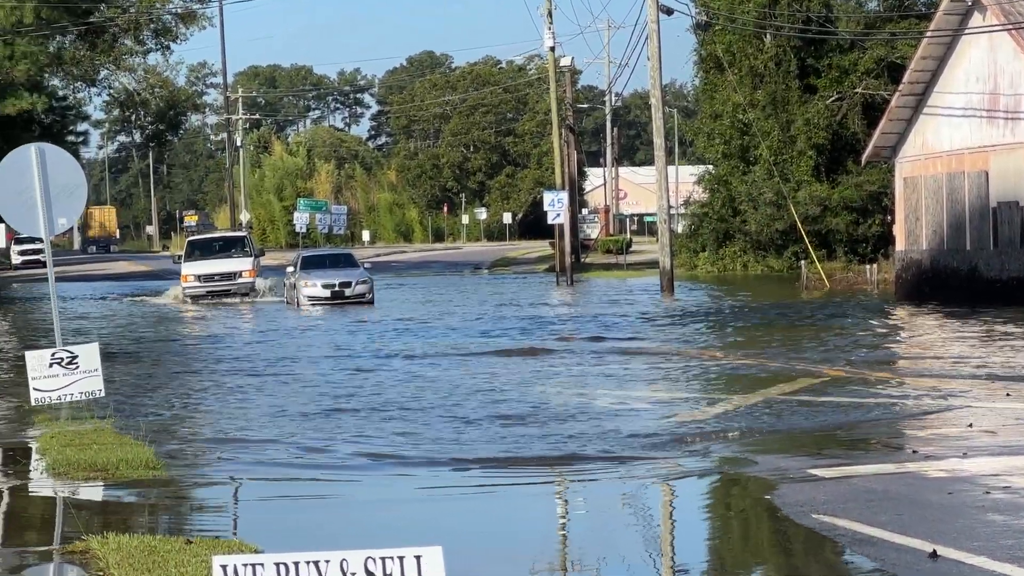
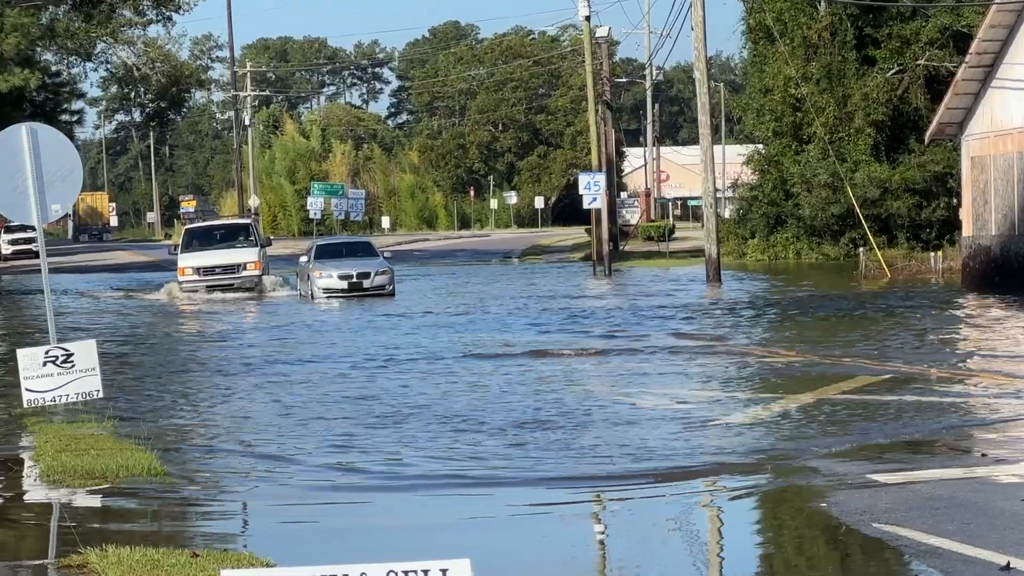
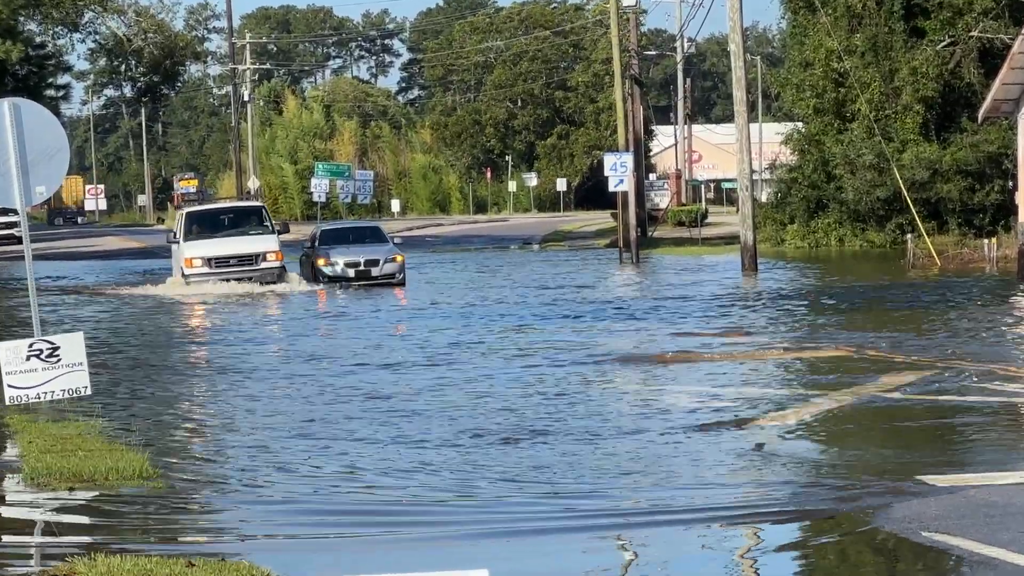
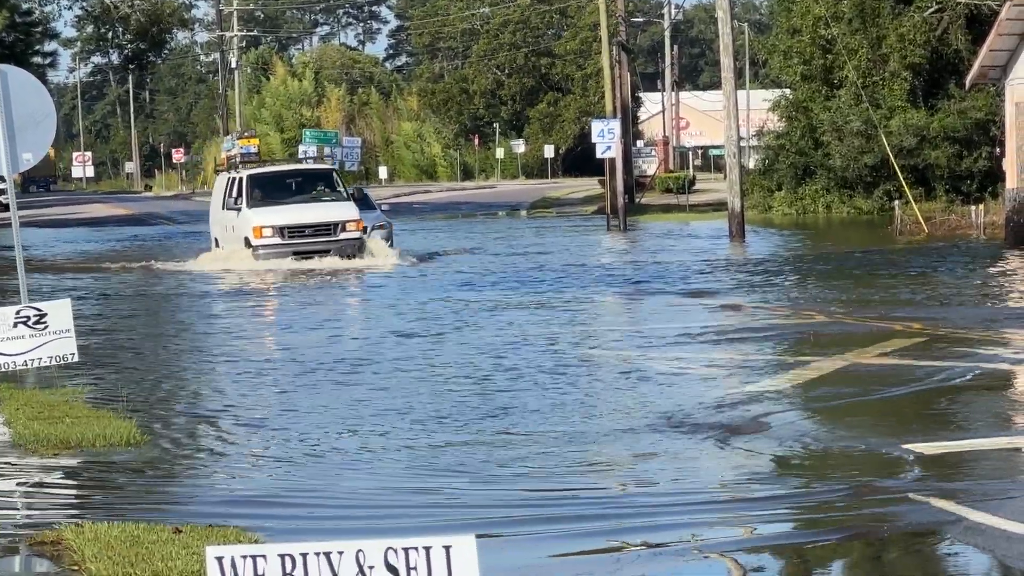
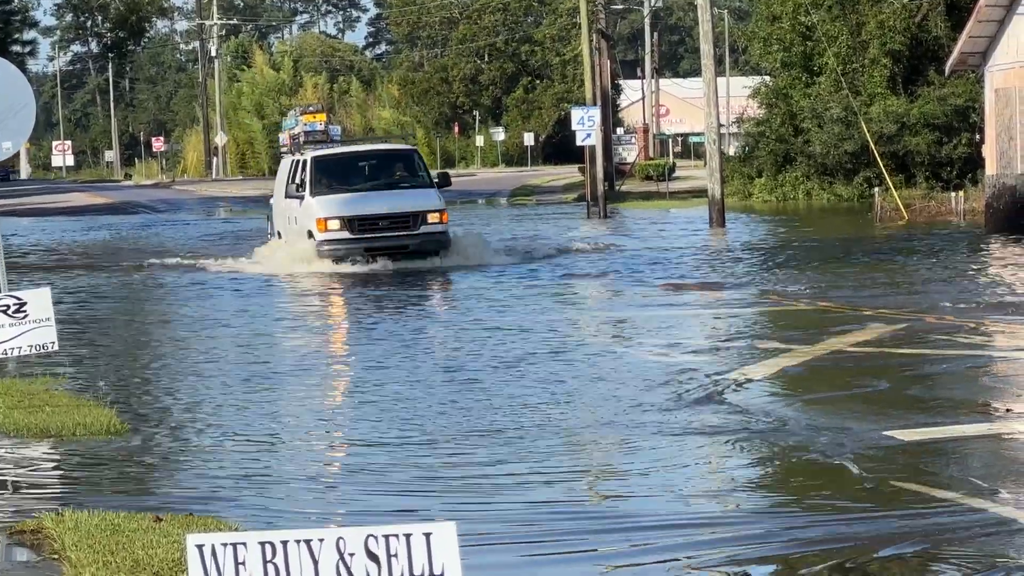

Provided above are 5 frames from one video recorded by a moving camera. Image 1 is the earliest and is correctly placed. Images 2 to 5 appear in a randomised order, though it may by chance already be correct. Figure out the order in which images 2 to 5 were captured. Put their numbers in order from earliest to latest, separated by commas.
2, 3, 4, 5
